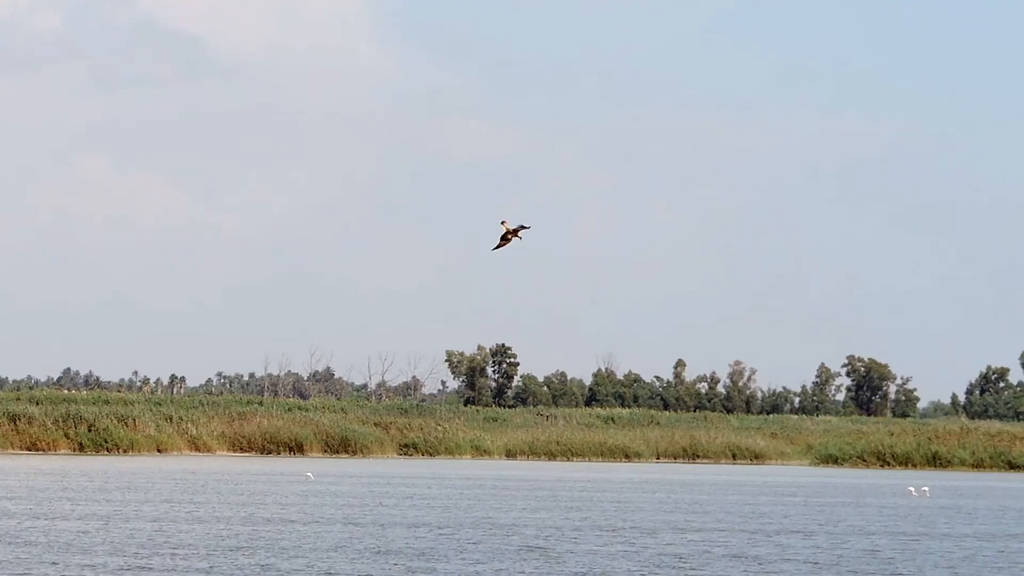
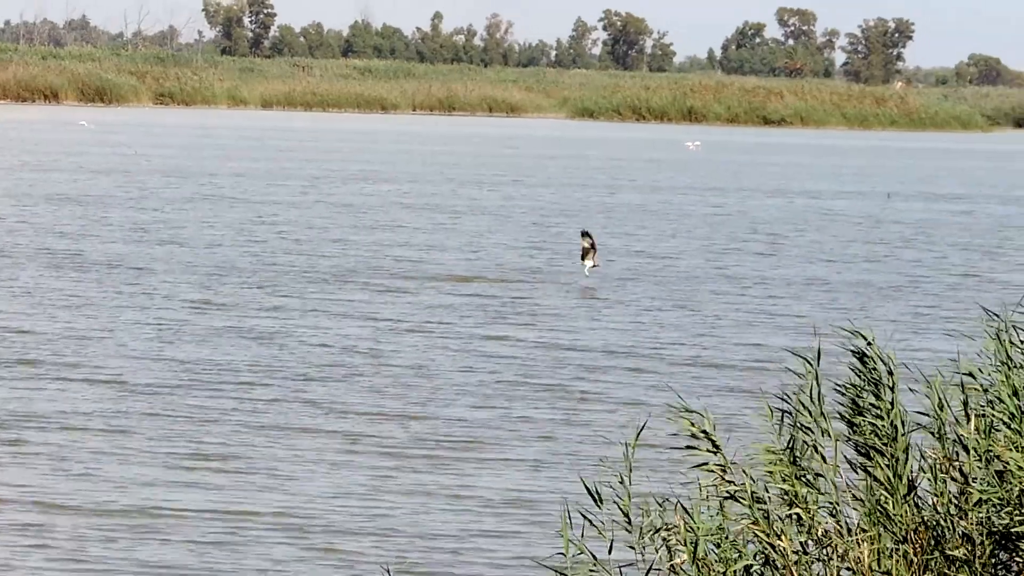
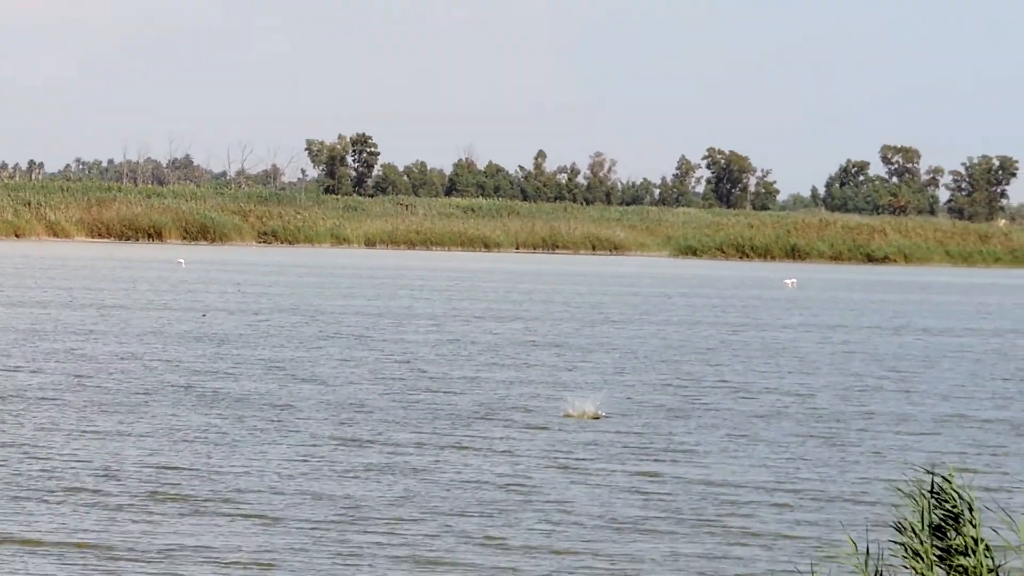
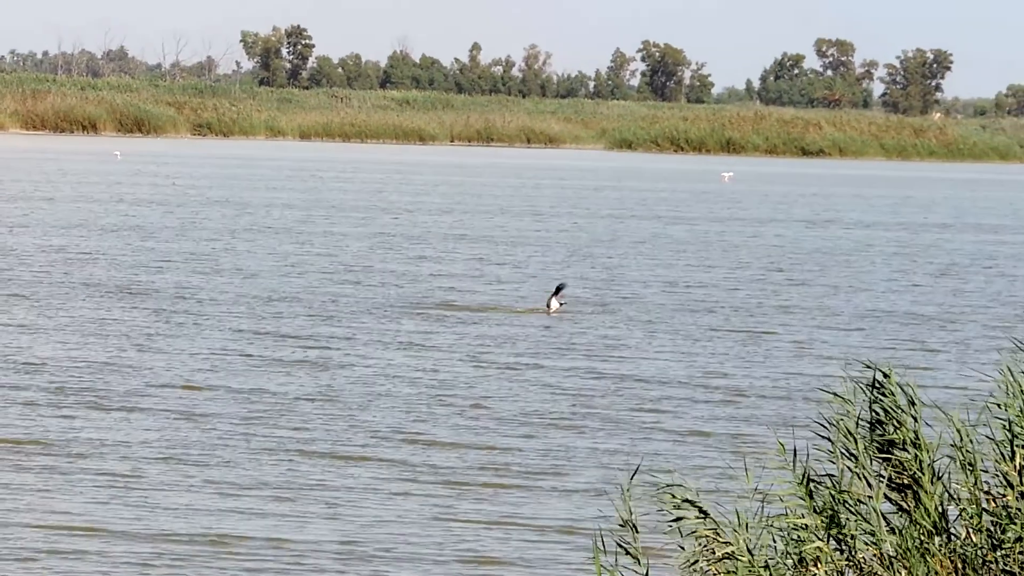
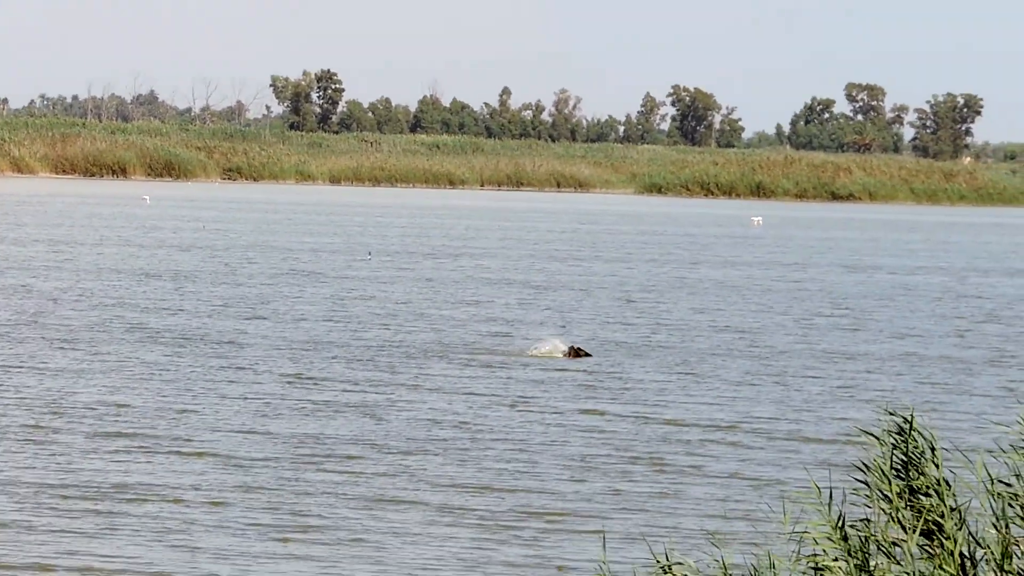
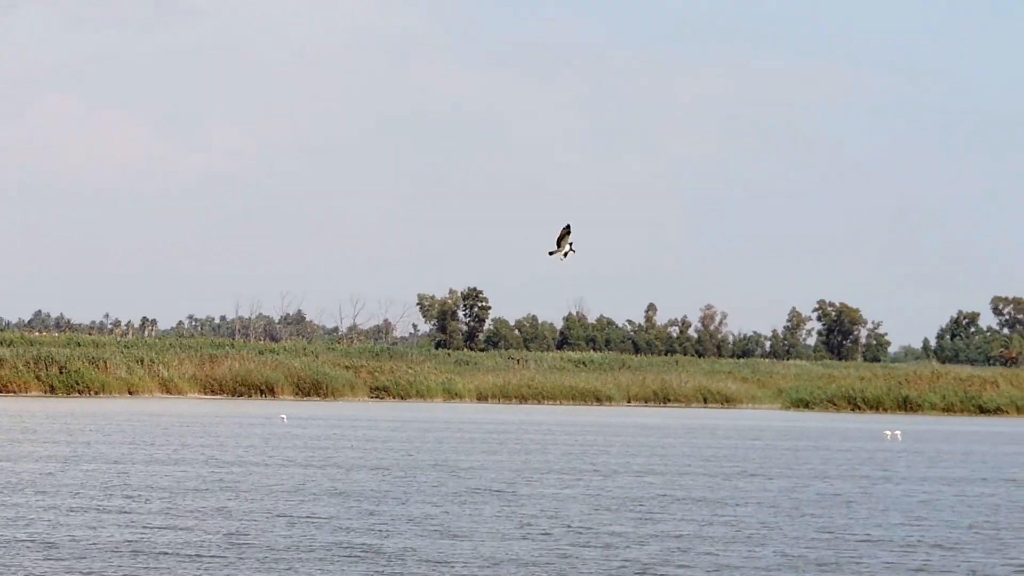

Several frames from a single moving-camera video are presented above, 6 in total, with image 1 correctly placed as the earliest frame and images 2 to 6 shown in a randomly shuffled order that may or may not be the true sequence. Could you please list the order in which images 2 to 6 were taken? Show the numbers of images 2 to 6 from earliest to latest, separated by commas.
6, 3, 5, 4, 2
